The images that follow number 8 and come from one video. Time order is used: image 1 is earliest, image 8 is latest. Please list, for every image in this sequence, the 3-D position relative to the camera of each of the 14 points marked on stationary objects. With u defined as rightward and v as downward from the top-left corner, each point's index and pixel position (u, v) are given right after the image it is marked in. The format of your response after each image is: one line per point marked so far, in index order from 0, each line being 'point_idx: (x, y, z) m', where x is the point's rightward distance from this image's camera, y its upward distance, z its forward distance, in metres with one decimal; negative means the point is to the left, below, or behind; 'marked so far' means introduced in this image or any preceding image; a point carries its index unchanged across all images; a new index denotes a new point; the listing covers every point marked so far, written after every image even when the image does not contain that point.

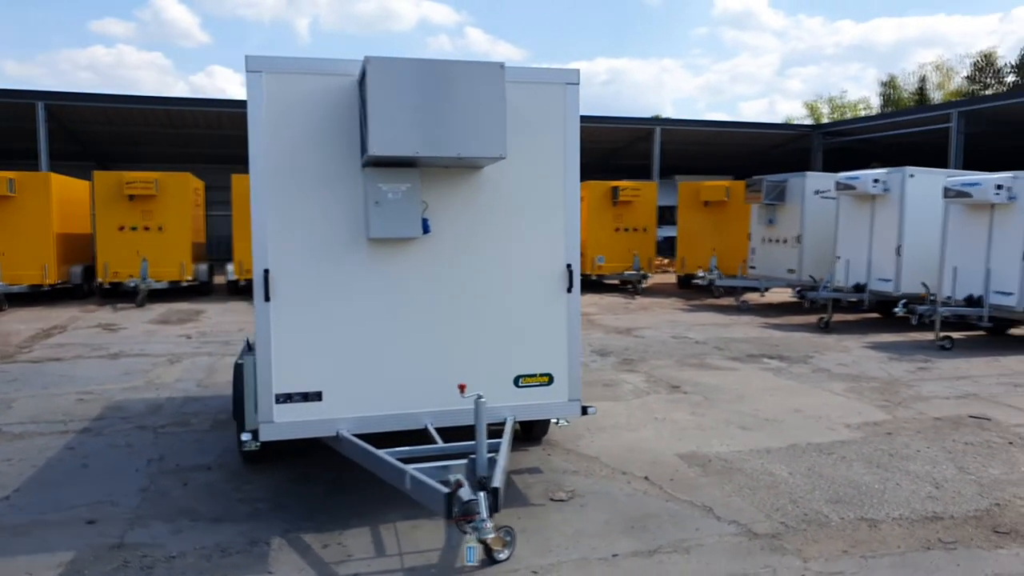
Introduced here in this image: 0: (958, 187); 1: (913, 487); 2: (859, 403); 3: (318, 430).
0: (+6.2, +1.4, +11.5) m
1: (+2.6, -1.3, +5.3) m
2: (+3.3, -1.1, +7.9) m
3: (-1.1, -0.8, +4.6) m
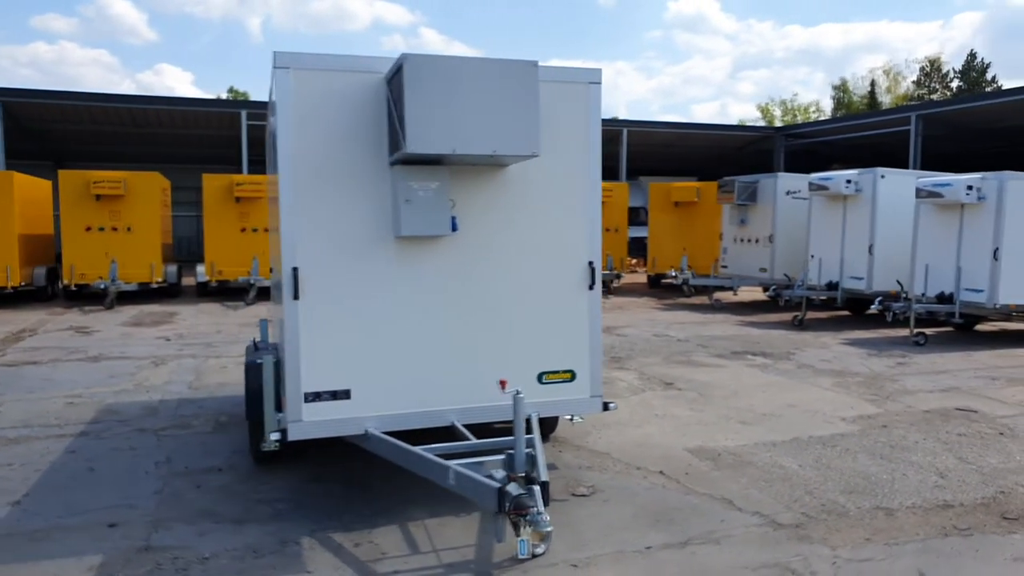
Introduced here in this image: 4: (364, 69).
0: (+6.0, +1.4, +11.8) m
1: (+2.7, -1.3, +5.5) m
2: (+3.3, -1.1, +8.1) m
3: (-0.9, -0.8, +4.6) m
4: (-0.8, +1.2, +4.5) m
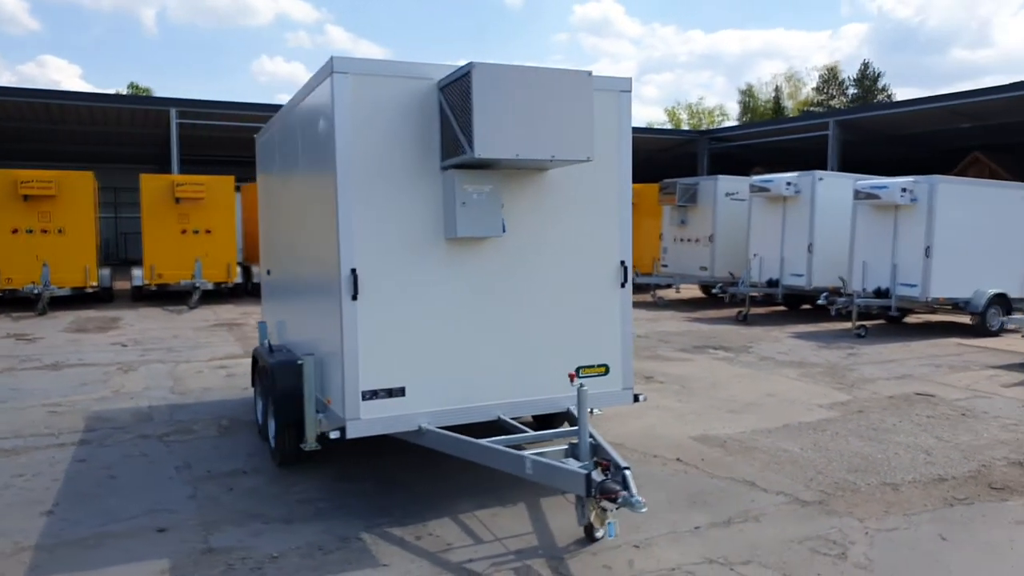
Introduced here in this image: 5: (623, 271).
0: (+5.4, +1.5, +12.6) m
1: (+2.9, -1.2, +6.0) m
2: (+3.2, -1.0, +8.6) m
3: (-0.6, -0.8, +4.7) m
4: (-0.5, +1.2, +4.6) m
5: (+0.7, +0.1, +5.2) m
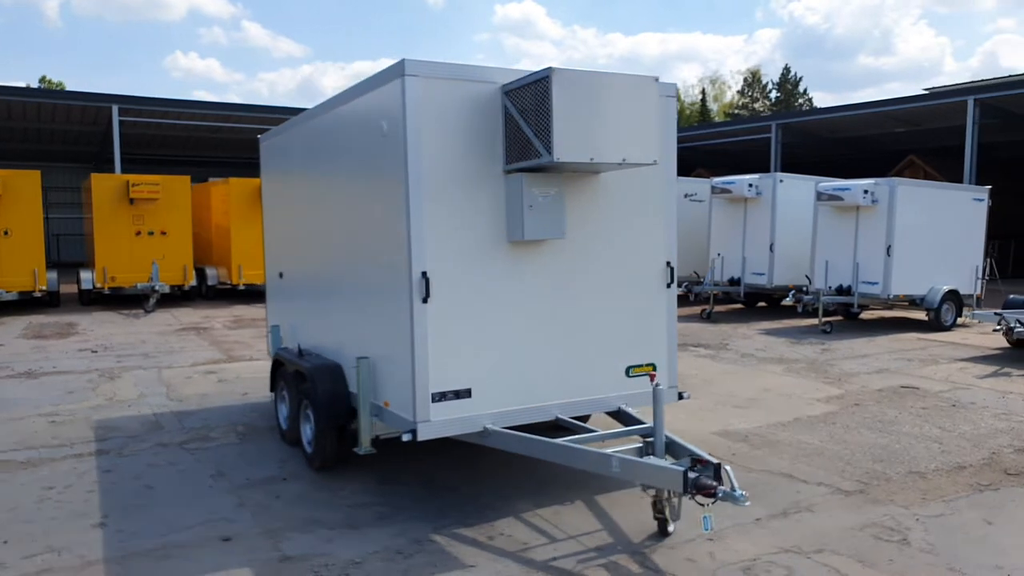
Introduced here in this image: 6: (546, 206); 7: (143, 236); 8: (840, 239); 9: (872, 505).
0: (+5.1, +1.5, +13.1) m
1: (+3.1, -1.2, +6.3) m
2: (+3.2, -1.0, +9.0) m
3: (-0.3, -0.8, +4.7) m
4: (-0.2, +1.2, +4.7) m
5: (+1.0, +0.1, +5.3) m
6: (+0.2, +0.5, +4.7) m
7: (-7.2, +1.0, +16.0) m
8: (+5.3, +0.8, +13.4) m
9: (+2.2, -1.3, +5.0) m
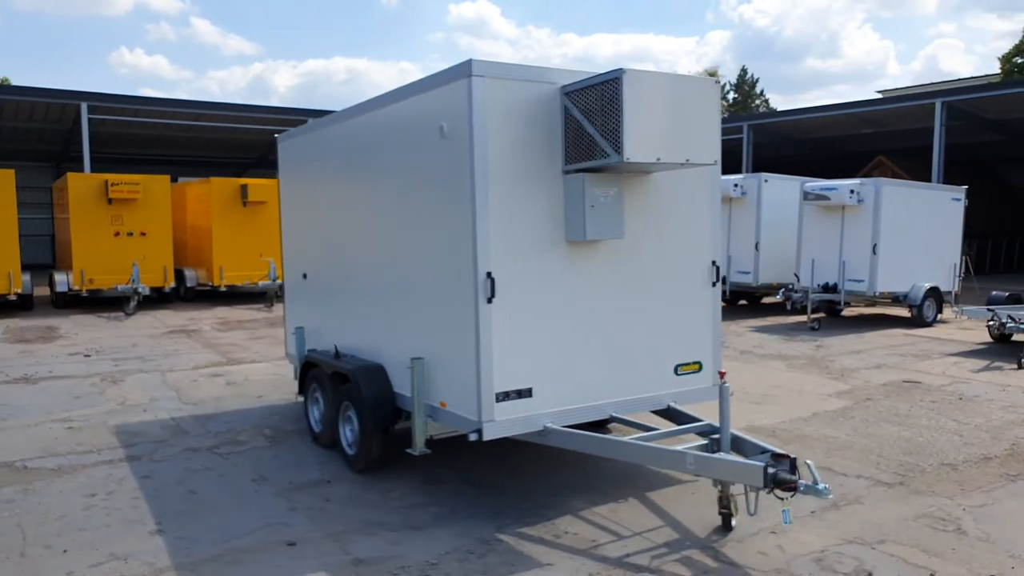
0: (+5.0, +1.6, +13.4) m
1: (+3.4, -1.2, +6.5) m
2: (+3.4, -1.0, +9.2) m
3: (+0.1, -0.8, +4.7) m
4: (+0.2, +1.2, +4.7) m
5: (+1.3, +0.1, +5.4) m
6: (+0.5, +0.5, +4.7) m
7: (-7.4, +1.0, +15.6) m
8: (+5.2, +0.8, +13.7) m
9: (+2.5, -1.3, +5.1) m
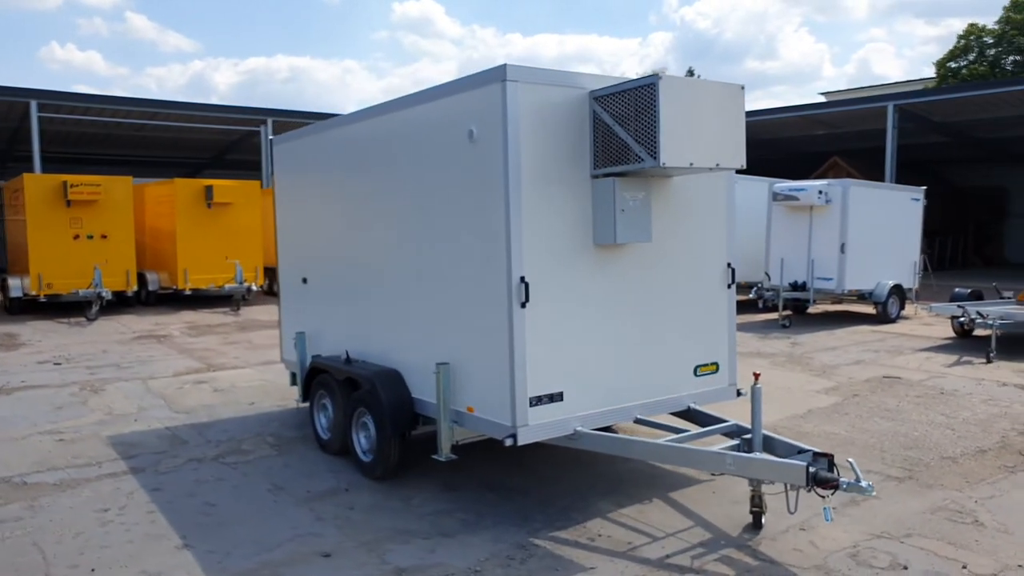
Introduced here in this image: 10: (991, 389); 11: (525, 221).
0: (+4.6, +1.6, +13.7) m
1: (+3.5, -1.2, +6.7) m
2: (+3.3, -1.0, +9.4) m
3: (+0.3, -0.8, +4.7) m
4: (+0.3, +1.2, +4.7) m
5: (+1.5, +0.1, +5.5) m
6: (+0.7, +0.4, +4.8) m
7: (-7.9, +0.9, +15.1) m
8: (+4.8, +0.9, +14.0) m
9: (+2.7, -1.3, +5.3) m
10: (+4.9, -1.0, +8.4) m
11: (+0.1, +0.4, +4.5) m
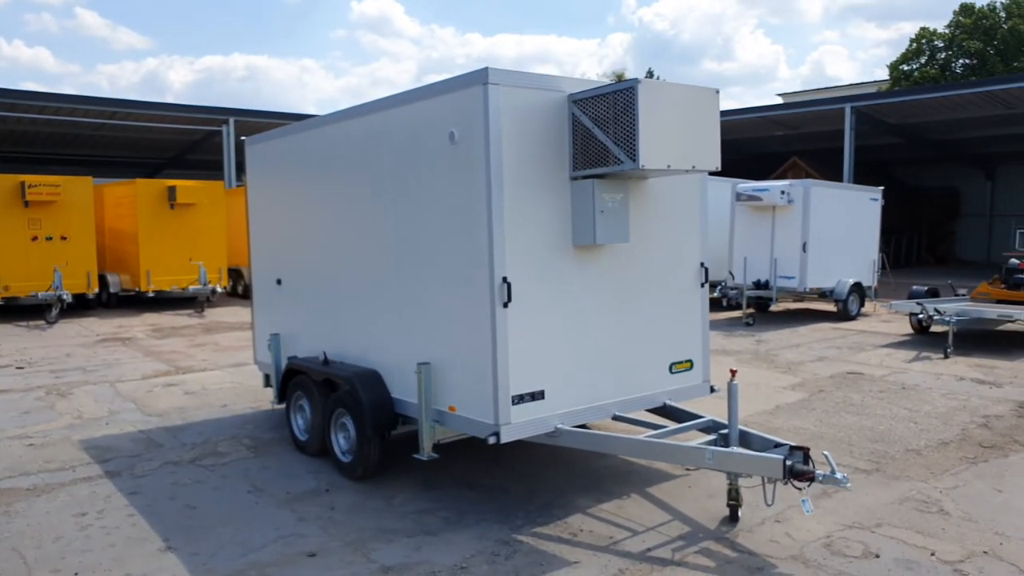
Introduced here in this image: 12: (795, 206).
0: (+4.0, +1.6, +14.0) m
1: (+3.3, -1.2, +7.0) m
2: (+2.9, -1.0, +9.6) m
3: (+0.2, -0.8, +4.8) m
4: (+0.2, +1.2, +4.8) m
5: (+1.3, +0.1, +5.6) m
6: (+0.6, +0.5, +4.9) m
7: (-8.5, +0.8, +14.8) m
8: (+4.3, +0.9, +14.3) m
9: (+2.5, -1.3, +5.5) m
10: (+4.6, -1.0, +8.7) m
11: (0.0, +0.4, +4.6) m
12: (+4.7, +1.4, +13.7) m
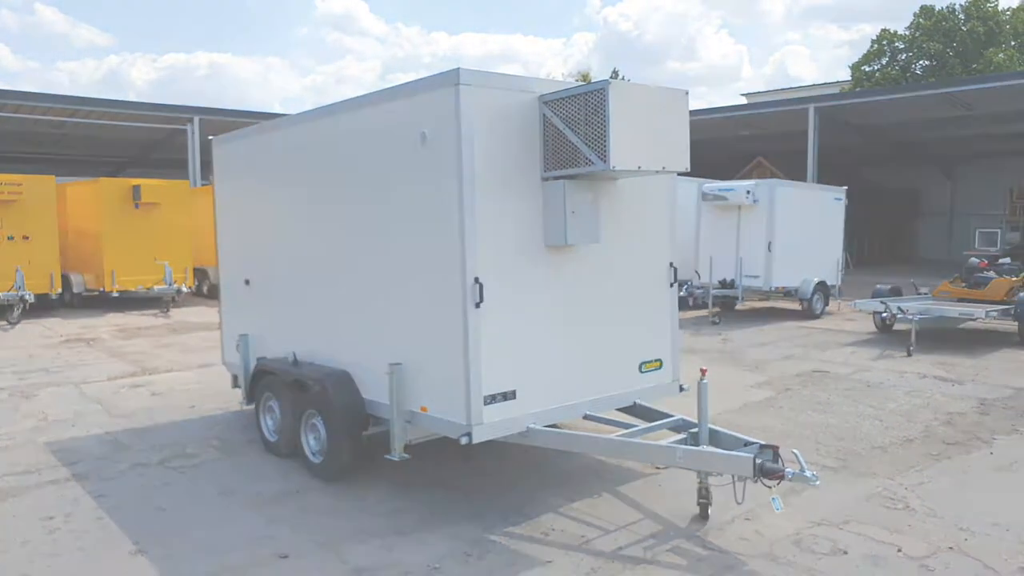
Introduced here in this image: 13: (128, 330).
0: (+3.5, +1.6, +14.1) m
1: (+3.0, -1.2, +7.1) m
2: (+2.6, -1.0, +9.7) m
3: (0.0, -0.8, +4.8) m
4: (+0.1, +1.2, +4.8) m
5: (+1.1, +0.1, +5.7) m
6: (+0.4, +0.5, +4.9) m
7: (-9.0, +0.8, +14.5) m
8: (+3.7, +0.9, +14.4) m
9: (+2.4, -1.3, +5.6) m
10: (+4.3, -1.0, +8.8) m
11: (-0.2, +0.4, +4.6) m
12: (+4.2, +1.4, +13.9) m
13: (-6.2, -0.7, +13.4) m
